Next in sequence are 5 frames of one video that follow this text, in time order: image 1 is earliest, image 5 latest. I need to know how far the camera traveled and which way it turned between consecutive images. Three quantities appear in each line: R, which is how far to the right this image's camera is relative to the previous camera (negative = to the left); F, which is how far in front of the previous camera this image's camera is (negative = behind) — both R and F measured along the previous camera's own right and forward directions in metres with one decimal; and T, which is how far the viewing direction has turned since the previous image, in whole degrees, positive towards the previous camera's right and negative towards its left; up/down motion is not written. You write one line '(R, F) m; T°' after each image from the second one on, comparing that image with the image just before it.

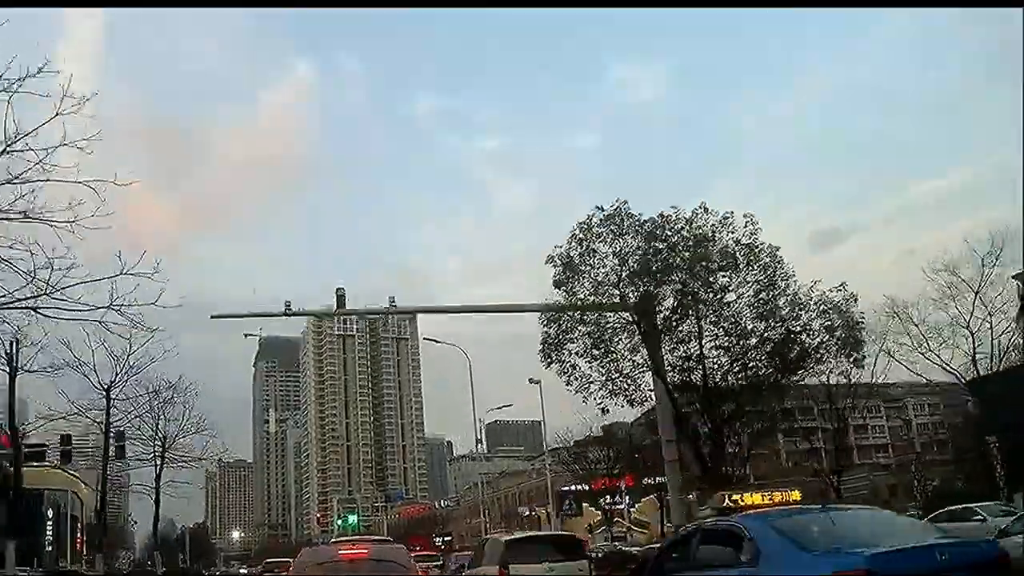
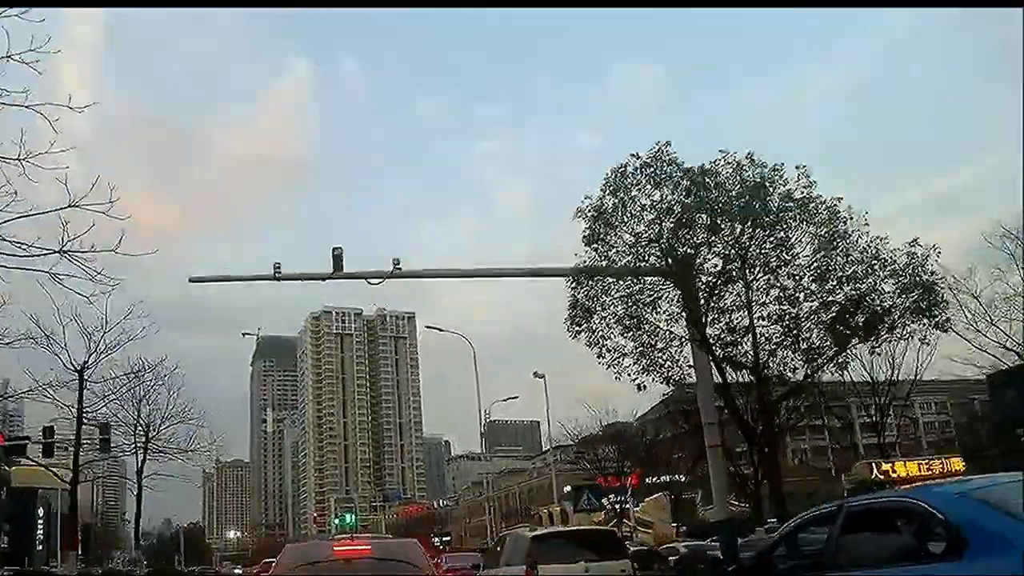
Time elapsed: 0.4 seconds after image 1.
(-0.1, +0.6) m; 0°
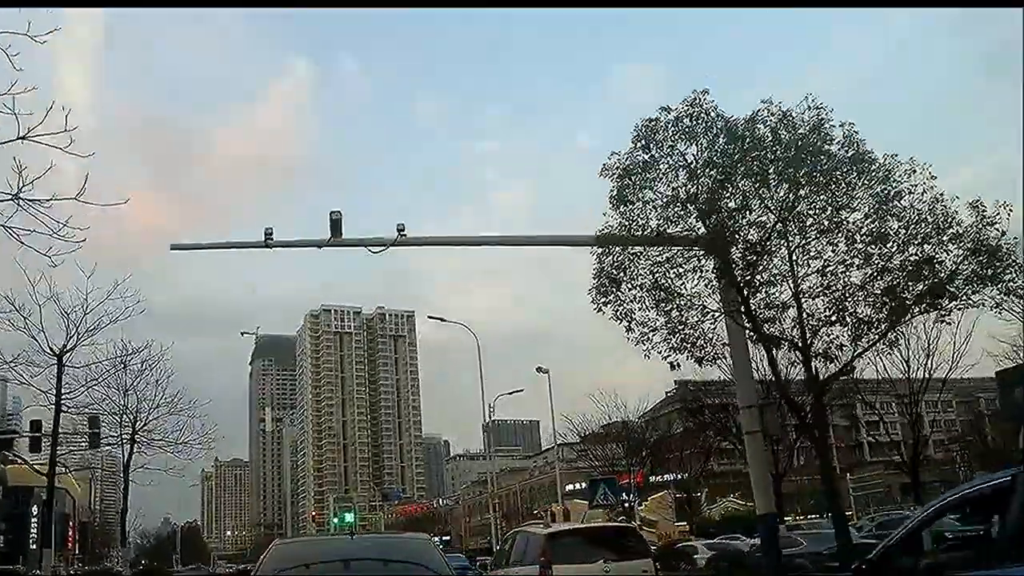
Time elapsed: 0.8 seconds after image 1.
(-0.1, +0.4) m; 0°
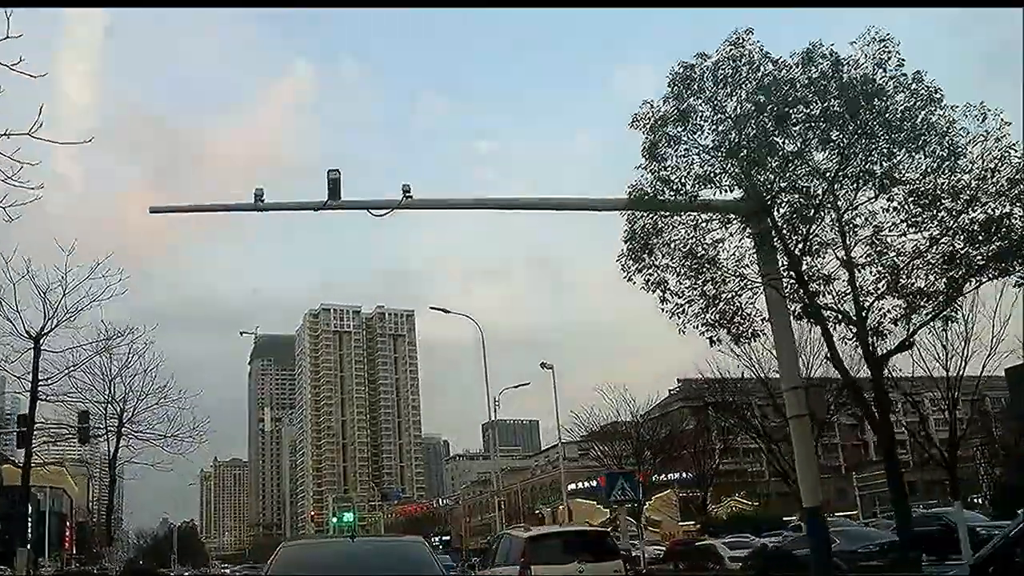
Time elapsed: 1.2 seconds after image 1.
(-0.1, +0.4) m; 0°
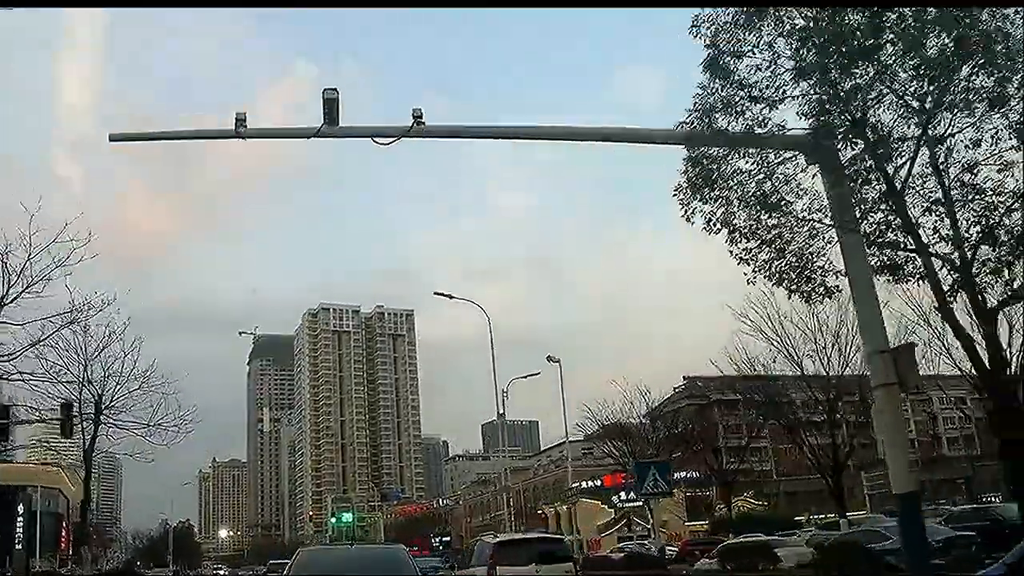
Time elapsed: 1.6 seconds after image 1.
(-0.1, +0.6) m; 0°
